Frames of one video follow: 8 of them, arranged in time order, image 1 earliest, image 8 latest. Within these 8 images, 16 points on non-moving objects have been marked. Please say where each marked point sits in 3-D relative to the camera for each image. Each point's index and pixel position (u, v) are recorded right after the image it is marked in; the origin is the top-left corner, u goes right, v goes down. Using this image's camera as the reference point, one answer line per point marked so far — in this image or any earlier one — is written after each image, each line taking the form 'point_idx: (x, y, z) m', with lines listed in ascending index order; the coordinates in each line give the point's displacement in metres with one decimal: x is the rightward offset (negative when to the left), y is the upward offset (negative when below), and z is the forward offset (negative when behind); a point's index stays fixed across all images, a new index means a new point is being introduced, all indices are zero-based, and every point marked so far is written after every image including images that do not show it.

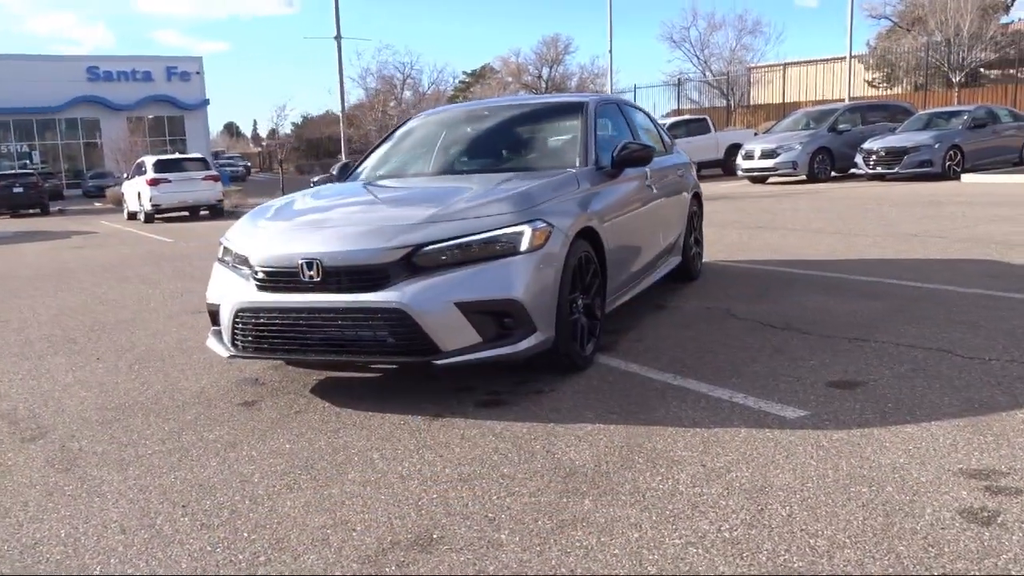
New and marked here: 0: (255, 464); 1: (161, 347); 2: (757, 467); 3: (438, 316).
0: (-1.2, -0.8, +4.1) m
1: (-2.8, -0.5, +7.1) m
2: (+1.0, -0.7, +3.7) m
3: (-0.4, -0.1, +4.6) m
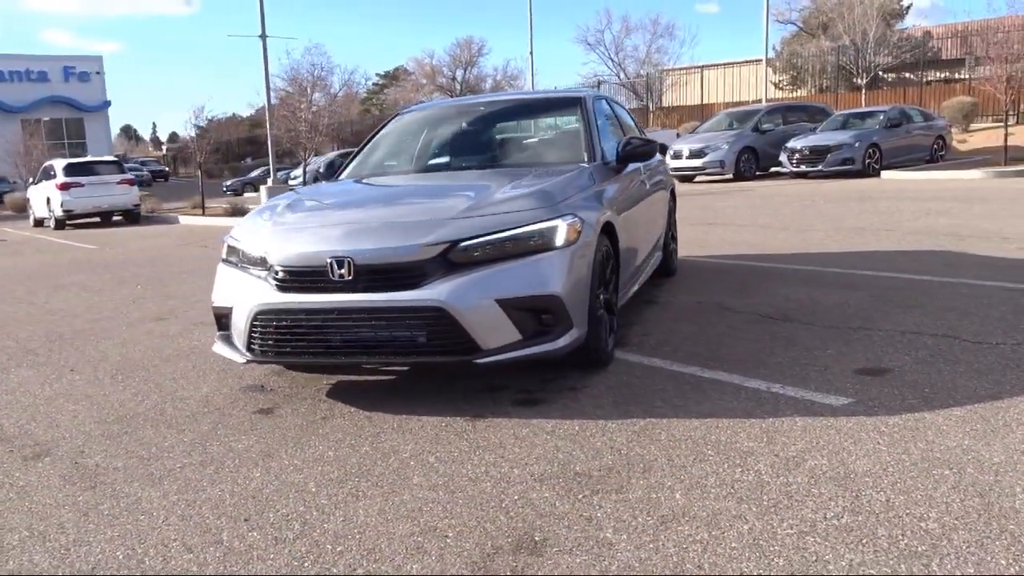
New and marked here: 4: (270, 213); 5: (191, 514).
0: (-0.9, -0.8, +3.9) m
1: (-2.8, -0.5, +6.7) m
2: (+1.3, -0.7, +3.7) m
3: (-0.2, -0.1, +4.4) m
4: (-1.3, +0.5, +5.3) m
5: (-1.2, -0.9, +3.5) m
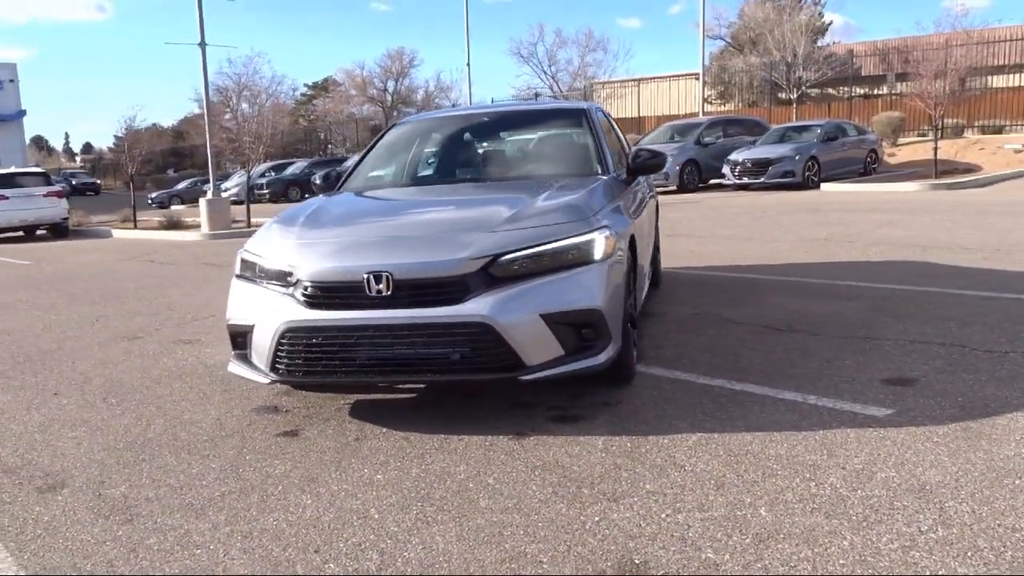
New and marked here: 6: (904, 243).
0: (-0.6, -0.9, +3.7) m
1: (-2.8, -0.6, +6.3) m
2: (+1.6, -0.7, +3.7) m
3: (+0.1, -0.2, +4.3) m
4: (-1.2, +0.4, +5.1) m
5: (-0.9, -1.0, +3.3) m
6: (+4.9, +0.6, +11.2) m
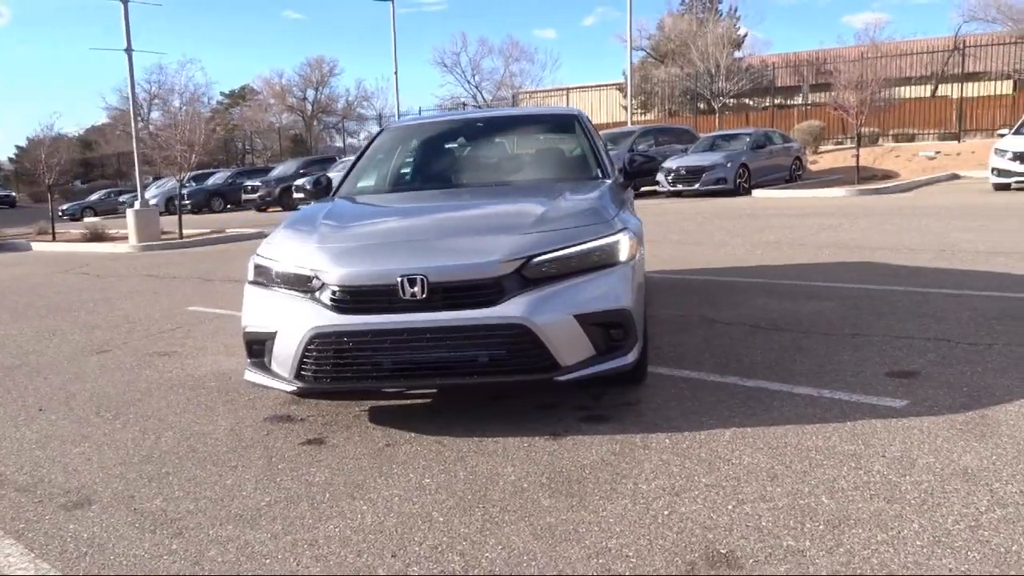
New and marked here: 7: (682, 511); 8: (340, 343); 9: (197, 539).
0: (-0.4, -0.9, +3.7) m
1: (-2.8, -0.7, +6.1) m
2: (+1.8, -0.7, +3.8) m
3: (+0.2, -0.2, +4.3) m
4: (-1.1, +0.4, +5.0) m
5: (-0.7, -1.0, +3.2) m
6: (+4.4, +0.6, +11.6) m
7: (+0.6, -0.8, +3.4) m
8: (-0.8, -0.3, +4.4) m
9: (-1.2, -1.0, +3.4) m
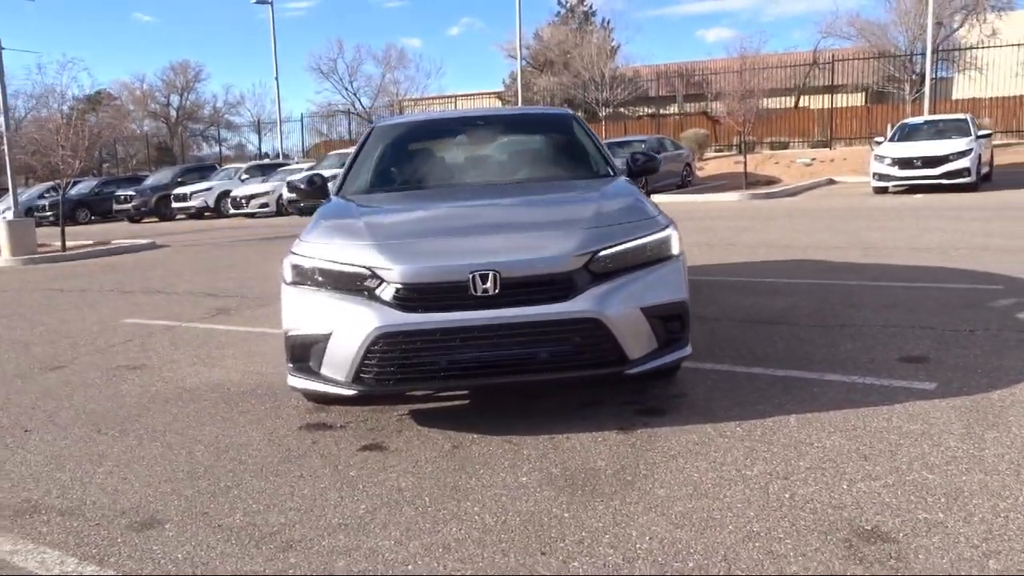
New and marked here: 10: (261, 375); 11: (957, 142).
0: (+0.1, -0.8, +3.6) m
1: (-2.6, -0.8, +5.7) m
2: (+2.2, -0.6, +4.1) m
3: (+0.6, -0.2, +4.3) m
4: (-0.9, +0.4, +4.8) m
5: (-0.2, -0.9, +3.1) m
6: (+3.6, +0.6, +12.2) m
7: (+1.1, -0.8, +3.5) m
8: (-0.5, -0.3, +4.2) m
9: (-0.7, -1.0, +3.2) m
10: (-1.7, -0.6, +6.2) m
11: (+9.9, +3.2, +19.8) m
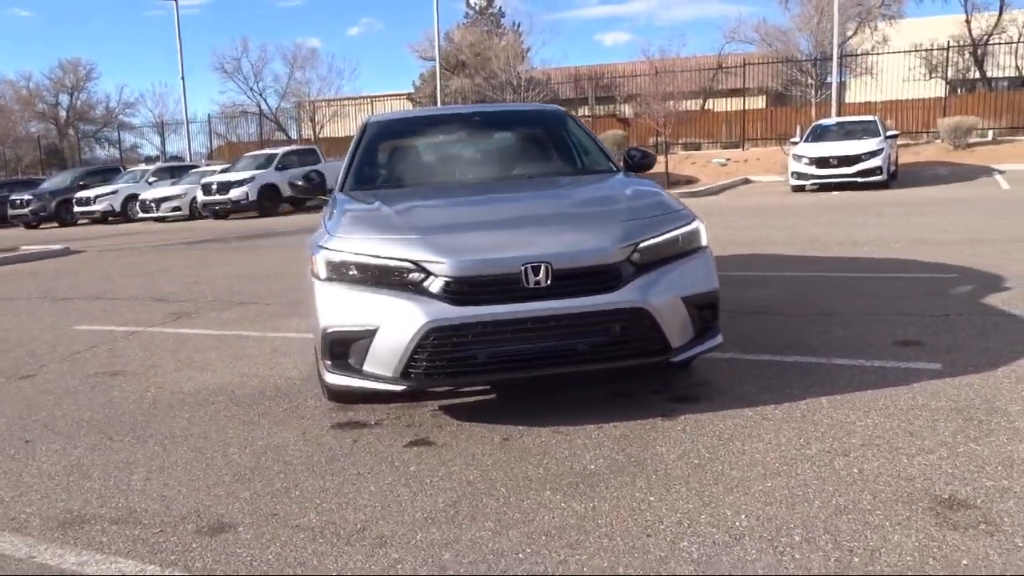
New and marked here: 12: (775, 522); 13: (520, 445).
0: (+0.4, -0.8, +3.6) m
1: (-2.5, -0.8, +5.4) m
2: (+2.5, -0.6, +4.4) m
3: (+0.8, -0.1, +4.4) m
4: (-0.7, +0.4, +4.8) m
5: (+0.2, -0.9, +3.1) m
6: (+3.0, +0.7, +12.6) m
7: (+1.4, -0.7, +3.6) m
8: (-0.3, -0.2, +4.2) m
9: (-0.4, -0.9, +3.2) m
10: (-1.7, -0.6, +6.0) m
11: (+8.3, +3.4, +20.8) m
12: (+0.9, -0.8, +3.2) m
13: (0.0, -0.7, +4.2) m
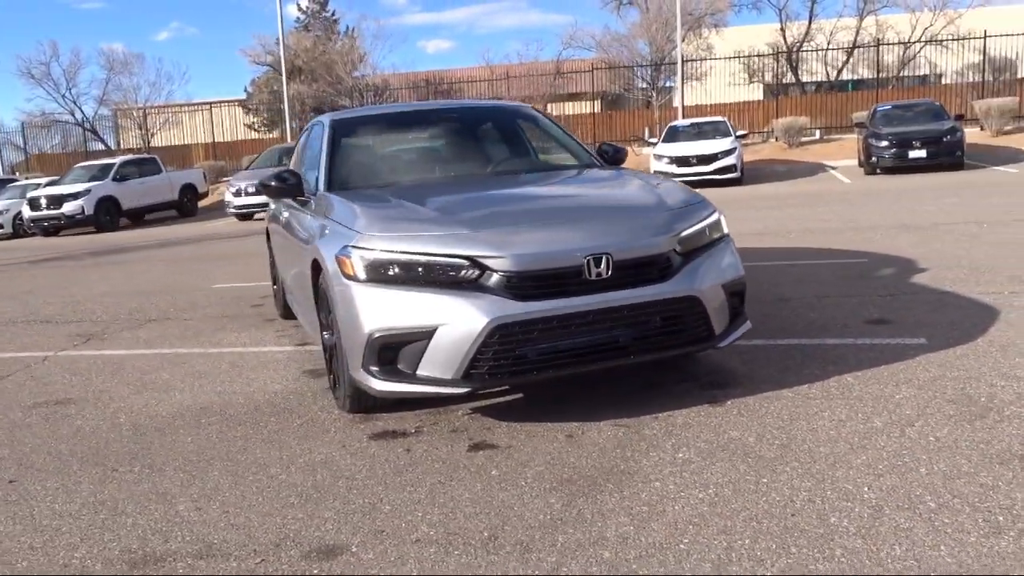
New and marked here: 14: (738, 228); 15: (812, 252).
0: (+0.8, -0.7, +3.6) m
1: (-2.4, -0.9, +4.8) m
2: (+2.7, -0.4, +4.8) m
3: (+1.0, 0.0, +4.5) m
4: (-0.6, +0.4, +4.6) m
5: (+0.7, -0.8, +3.1) m
6: (+1.6, +0.7, +12.9) m
7: (+1.8, -0.6, +3.8) m
8: (0.0, -0.2, +4.1) m
9: (+0.2, -0.9, +3.1) m
10: (-1.7, -0.7, +5.6) m
11: (+5.2, +3.6, +22.0) m
12: (+1.4, -0.8, +3.3) m
13: (+0.3, -0.7, +4.1) m
14: (+3.2, +0.9, +12.8) m
15: (+3.2, +0.4, +9.6) m
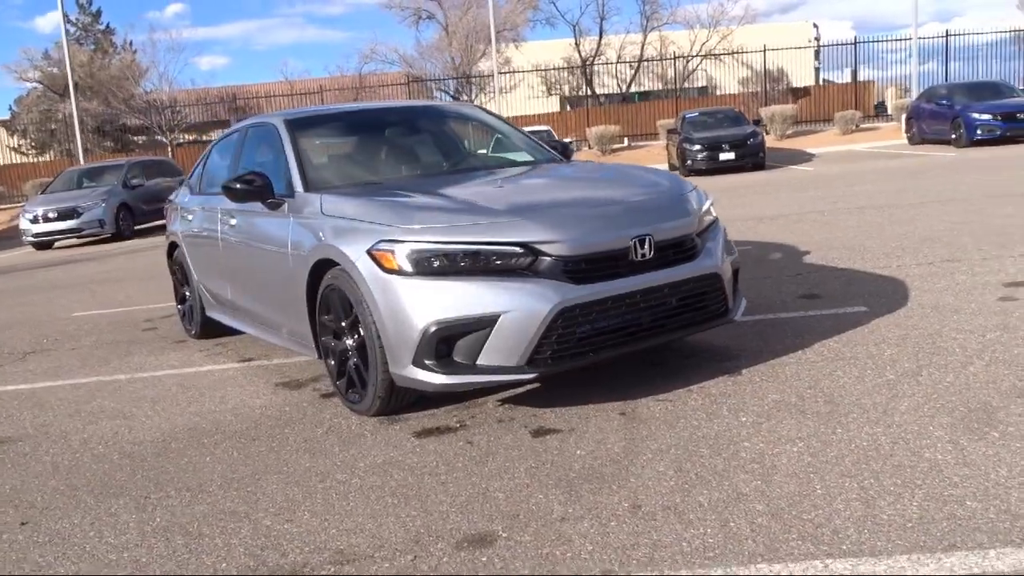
0: (+1.2, -0.6, +3.9) m
1: (-2.2, -1.0, +4.3) m
2: (+2.7, -0.2, +5.4) m
3: (+1.1, +0.1, +4.8) m
4: (-0.4, +0.4, +4.5) m
5: (+1.3, -0.7, +3.4) m
6: (-0.2, +0.7, +13.1) m
7: (+2.2, -0.4, +4.3) m
8: (+0.3, -0.1, +4.2) m
9: (+0.7, -0.8, +3.2) m
10: (-1.7, -0.7, +5.3) m
11: (+1.0, +3.5, +22.8) m
12: (+1.9, -0.6, +3.7) m
13: (+0.6, -0.6, +4.3) m
14: (+1.4, +0.9, +13.4) m
15: (+2.1, +0.5, +10.3) m
